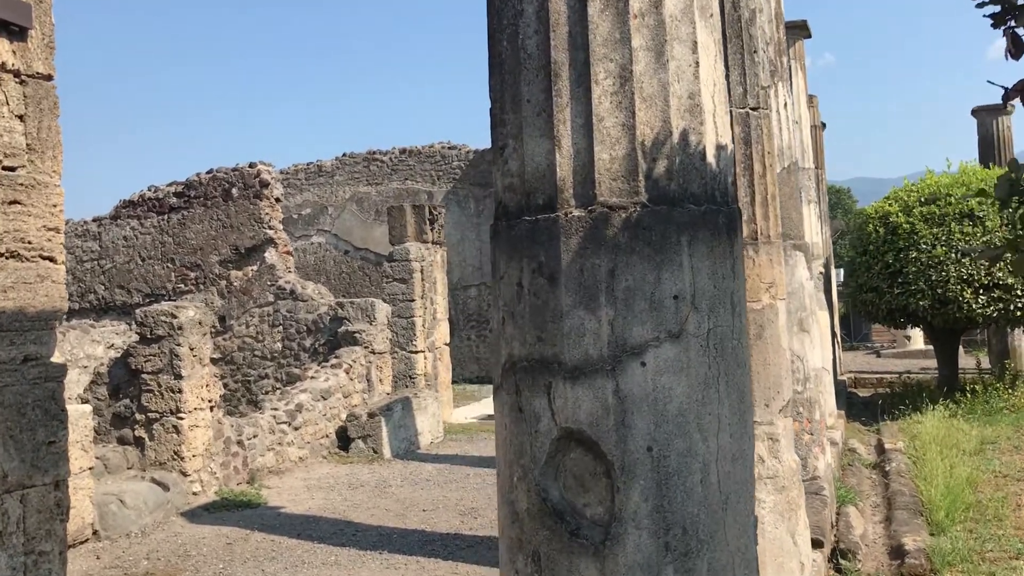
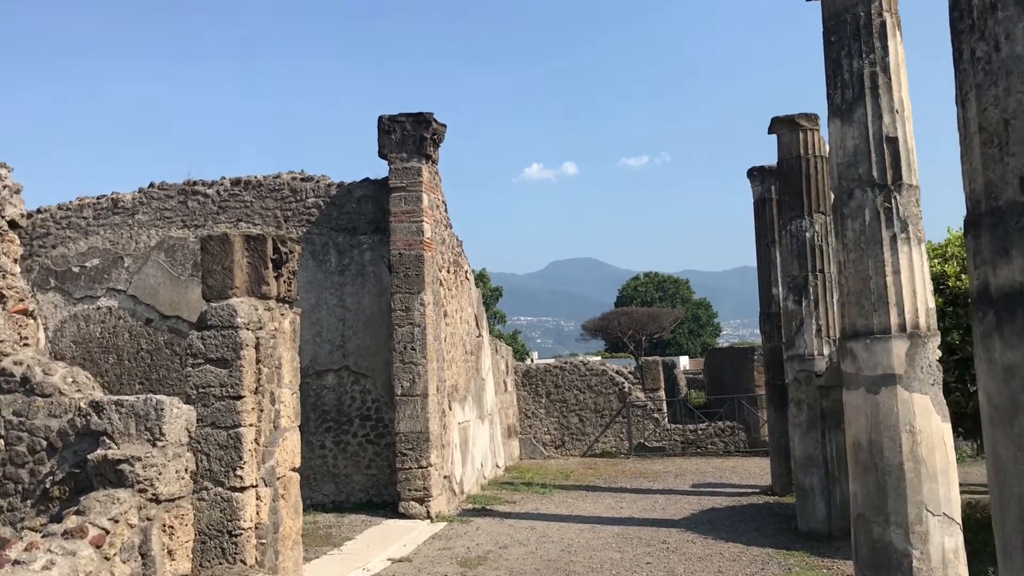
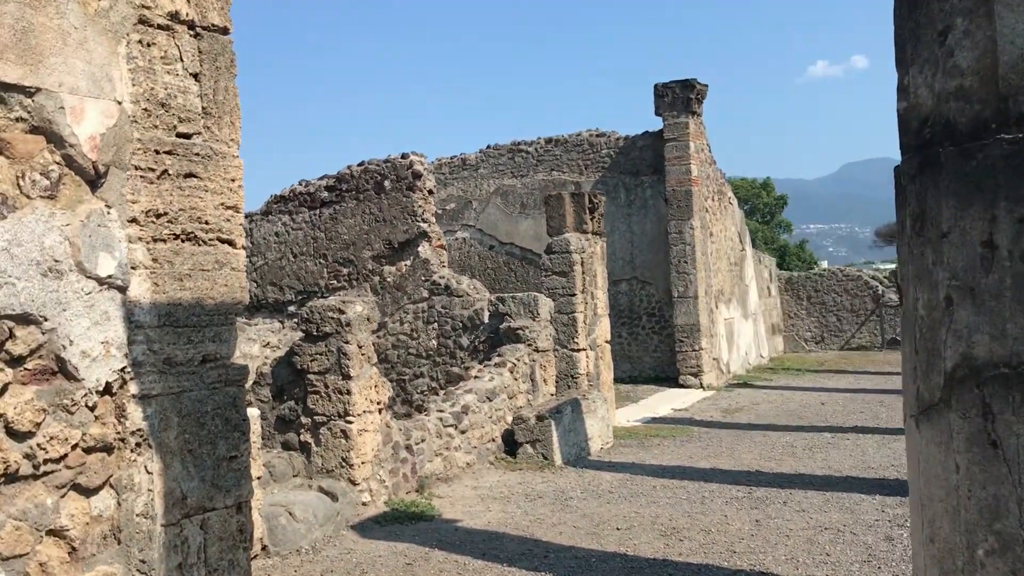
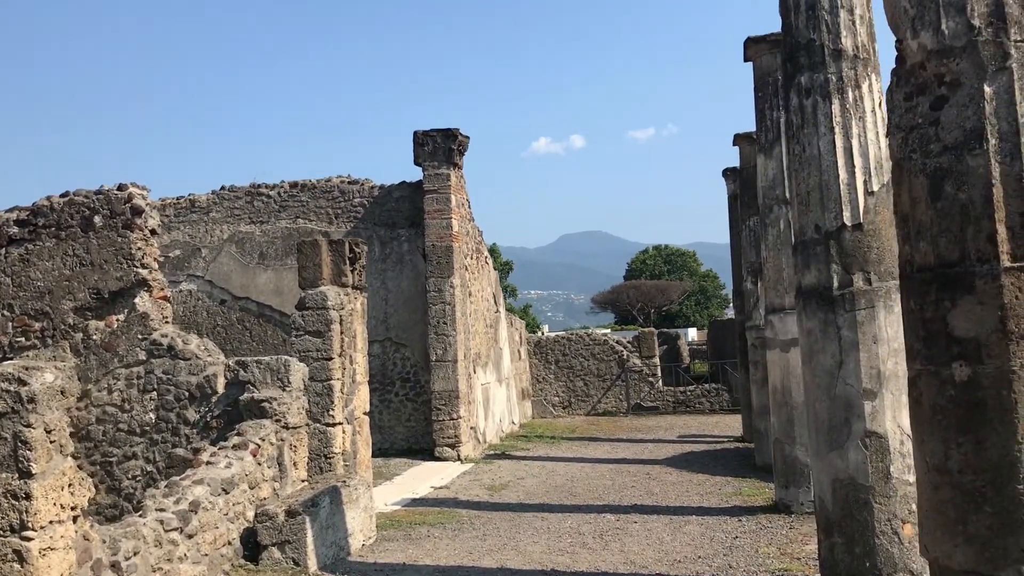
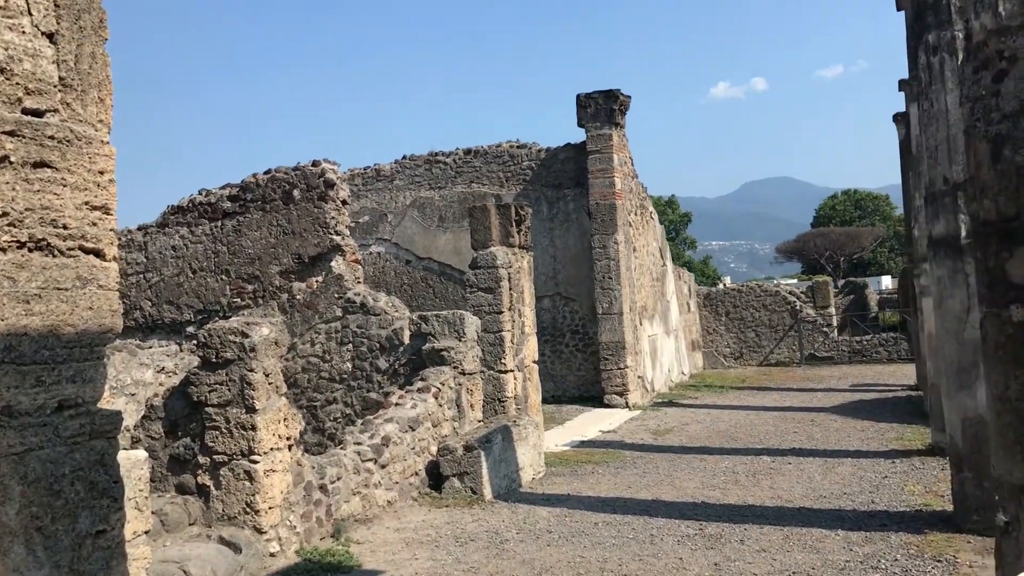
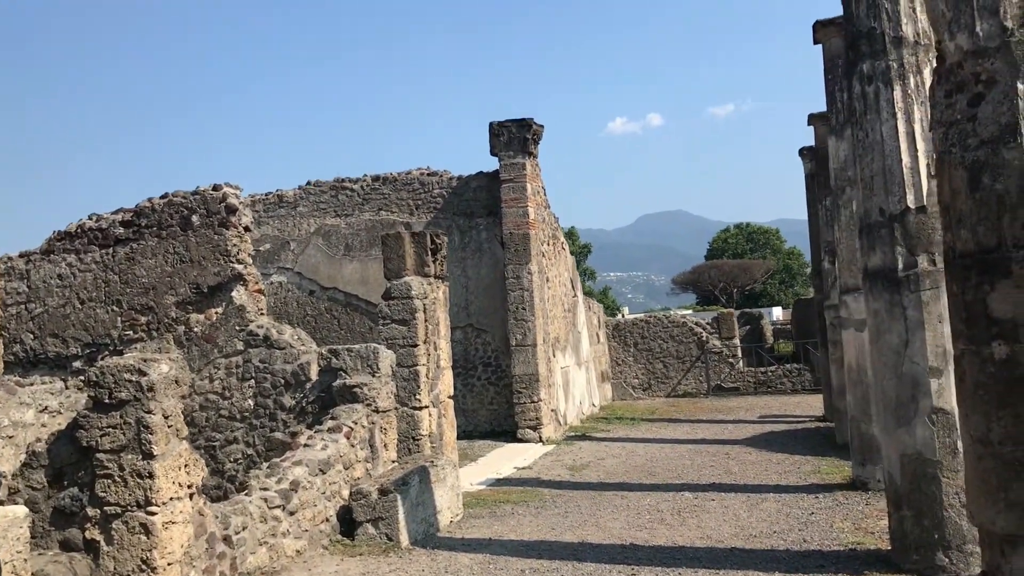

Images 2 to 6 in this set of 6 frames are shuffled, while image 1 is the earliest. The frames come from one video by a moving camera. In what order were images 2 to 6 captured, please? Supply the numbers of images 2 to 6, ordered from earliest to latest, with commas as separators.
3, 5, 6, 4, 2
